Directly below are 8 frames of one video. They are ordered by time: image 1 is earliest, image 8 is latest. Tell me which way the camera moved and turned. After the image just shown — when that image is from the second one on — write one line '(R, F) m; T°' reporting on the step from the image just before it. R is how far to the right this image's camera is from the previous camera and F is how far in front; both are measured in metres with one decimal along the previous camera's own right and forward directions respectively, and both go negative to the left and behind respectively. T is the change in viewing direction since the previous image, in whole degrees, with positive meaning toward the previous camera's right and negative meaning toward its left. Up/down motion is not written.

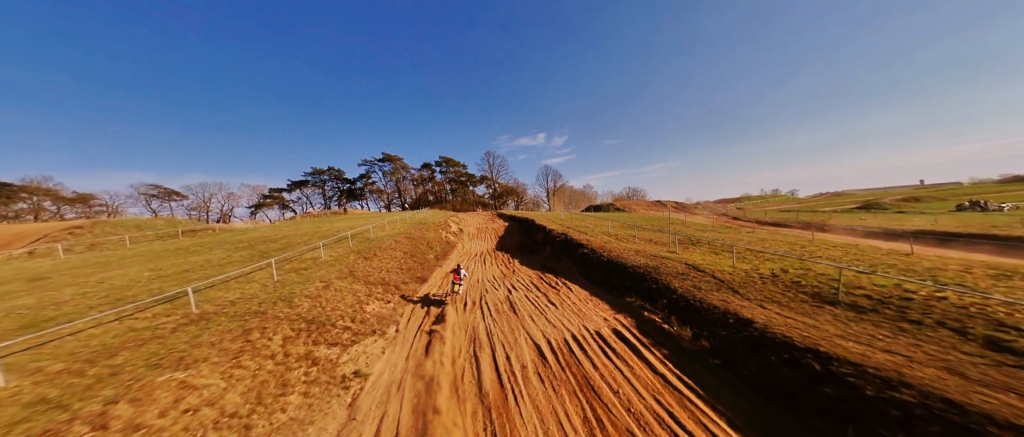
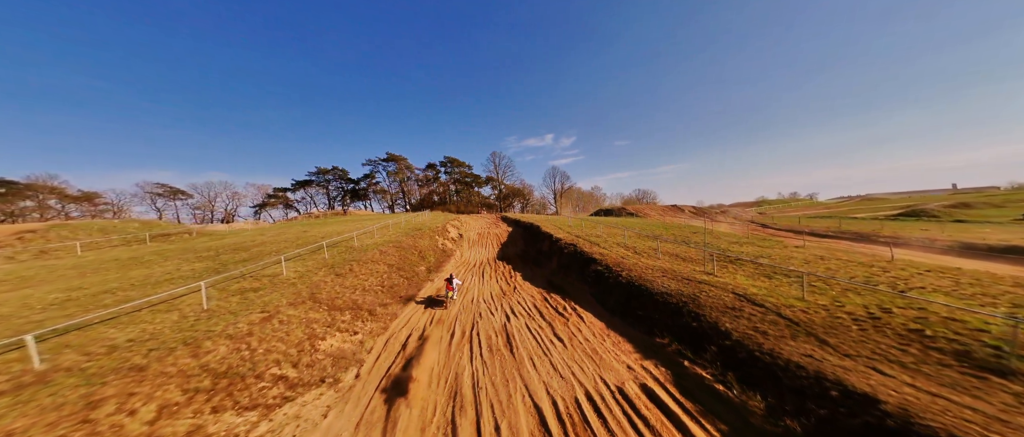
(+0.3, +2.7) m; -1°
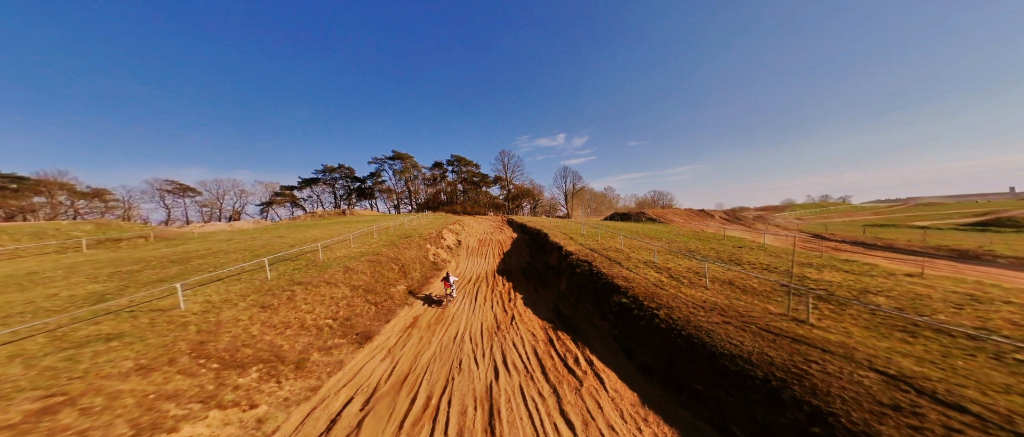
(+0.6, +3.8) m; -2°
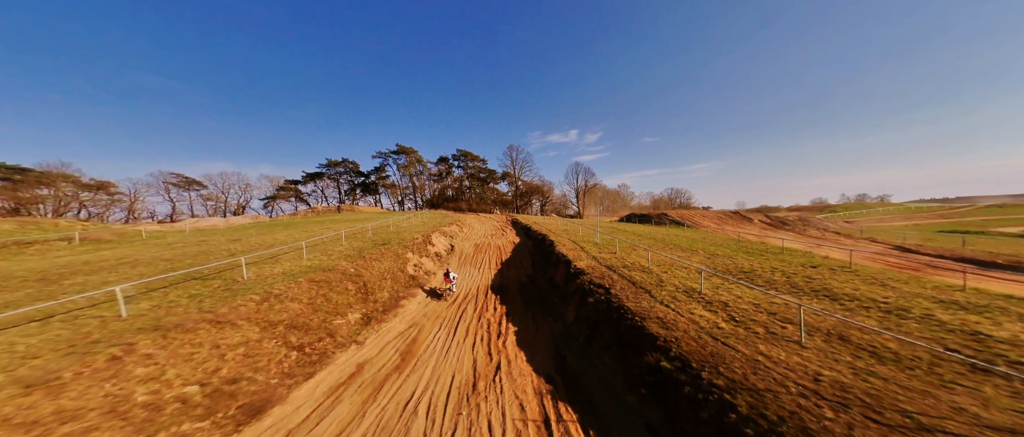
(+0.9, +4.3) m; -2°
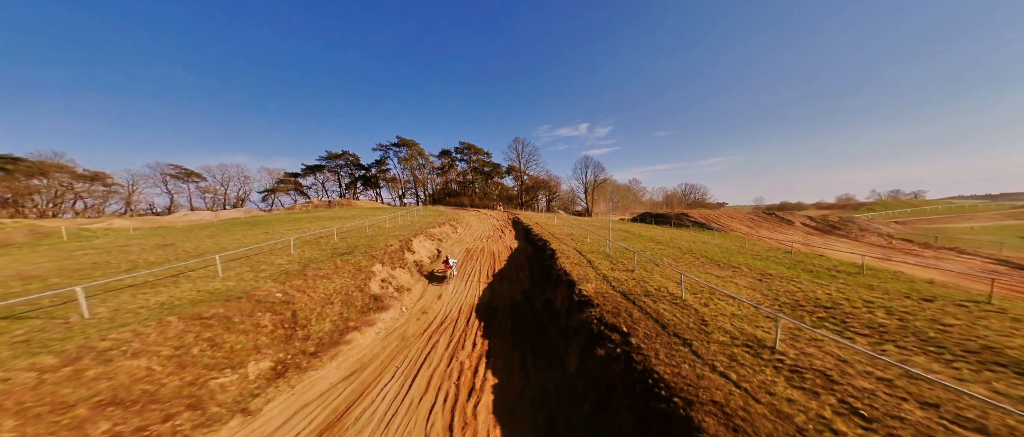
(+1.0, +3.9) m; -2°
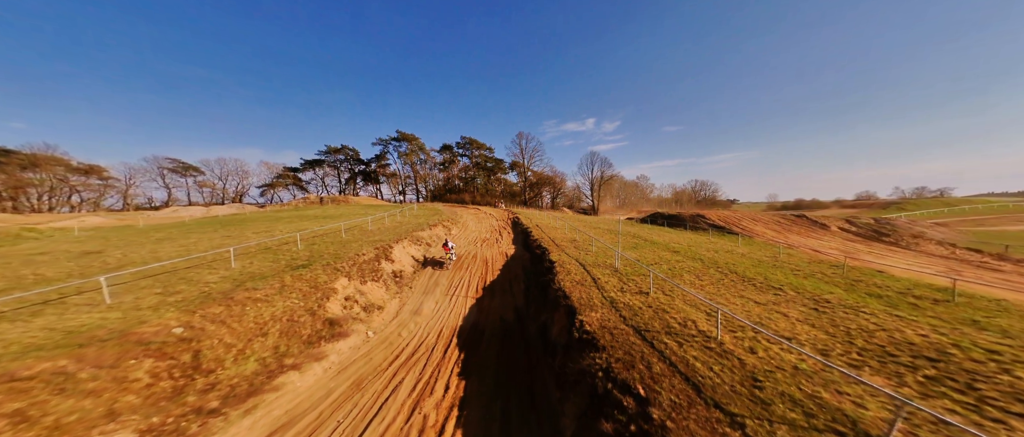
(+0.8, +2.7) m; -1°
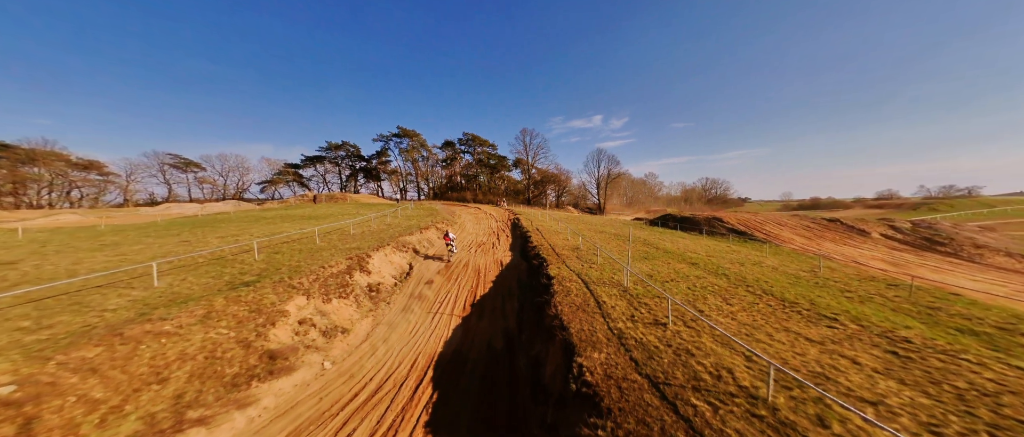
(+0.7, +2.4) m; -1°
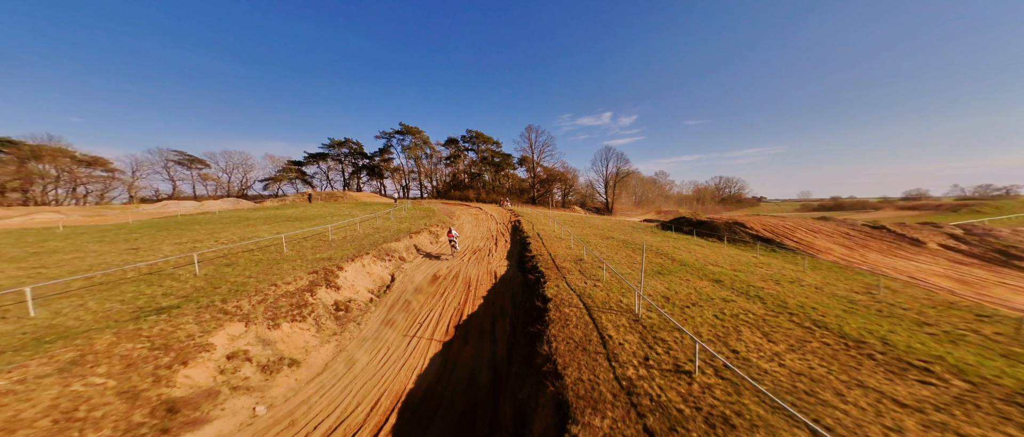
(+0.8, +2.4) m; -2°
